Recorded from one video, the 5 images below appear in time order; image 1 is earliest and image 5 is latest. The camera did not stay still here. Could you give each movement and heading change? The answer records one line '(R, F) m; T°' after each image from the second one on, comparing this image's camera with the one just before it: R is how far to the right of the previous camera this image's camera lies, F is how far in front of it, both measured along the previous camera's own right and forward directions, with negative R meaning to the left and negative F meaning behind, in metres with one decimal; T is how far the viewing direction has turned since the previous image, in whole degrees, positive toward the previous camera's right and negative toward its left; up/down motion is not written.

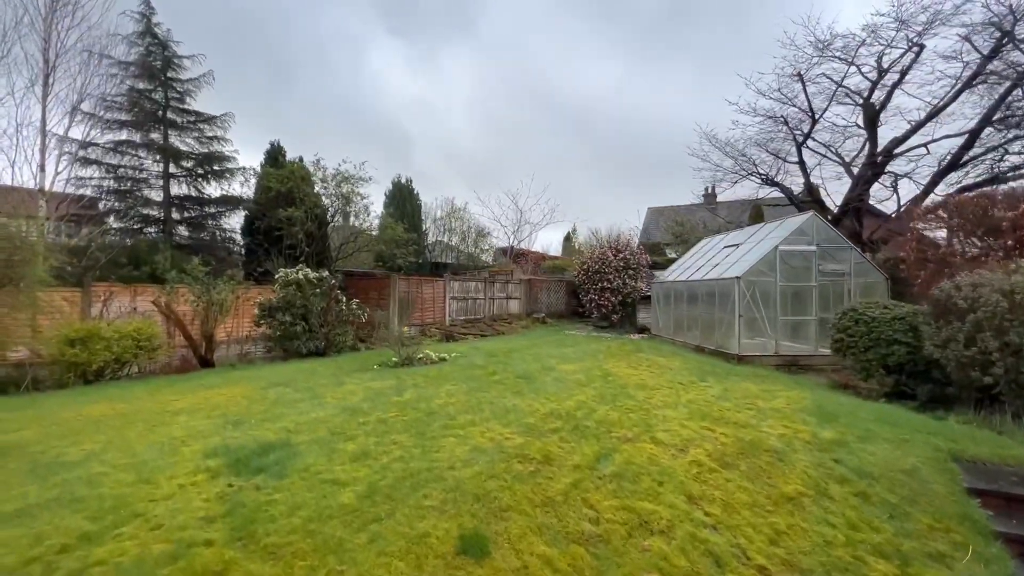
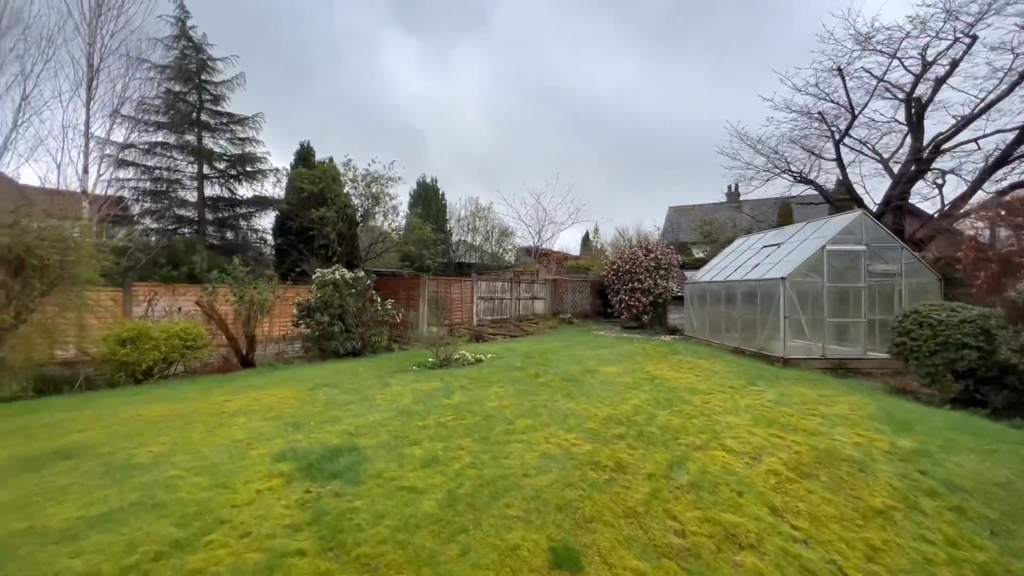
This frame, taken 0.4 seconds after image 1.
(-0.5, +0.1) m; -2°
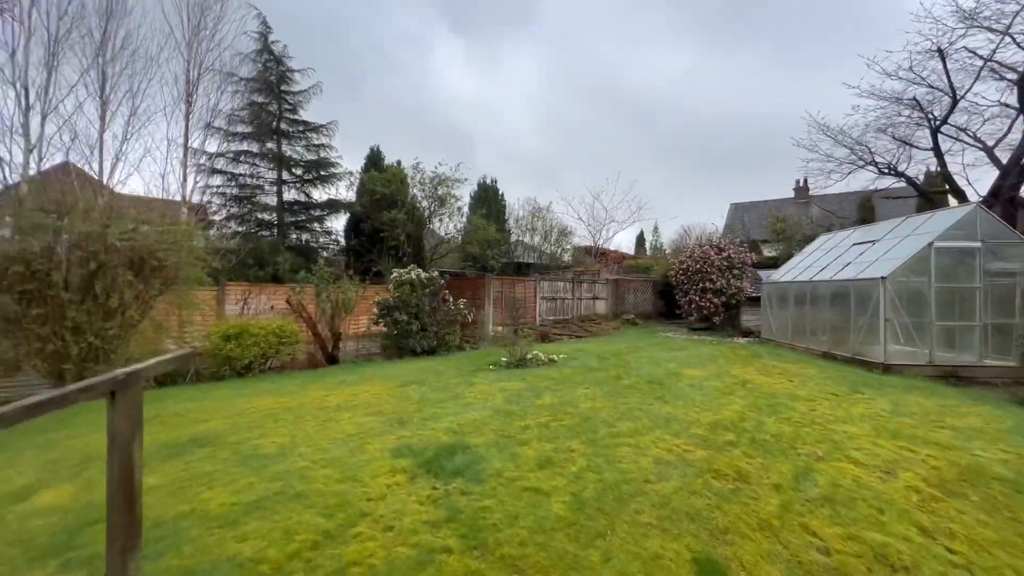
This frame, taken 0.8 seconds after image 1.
(-0.6, 0.0) m; -6°
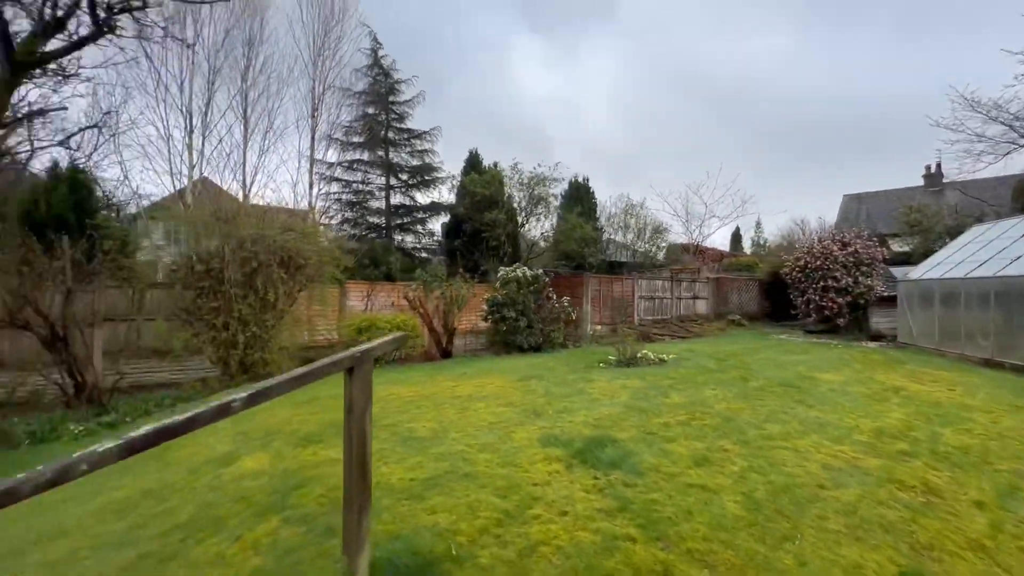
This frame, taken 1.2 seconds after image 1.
(-0.6, -0.1) m; -10°
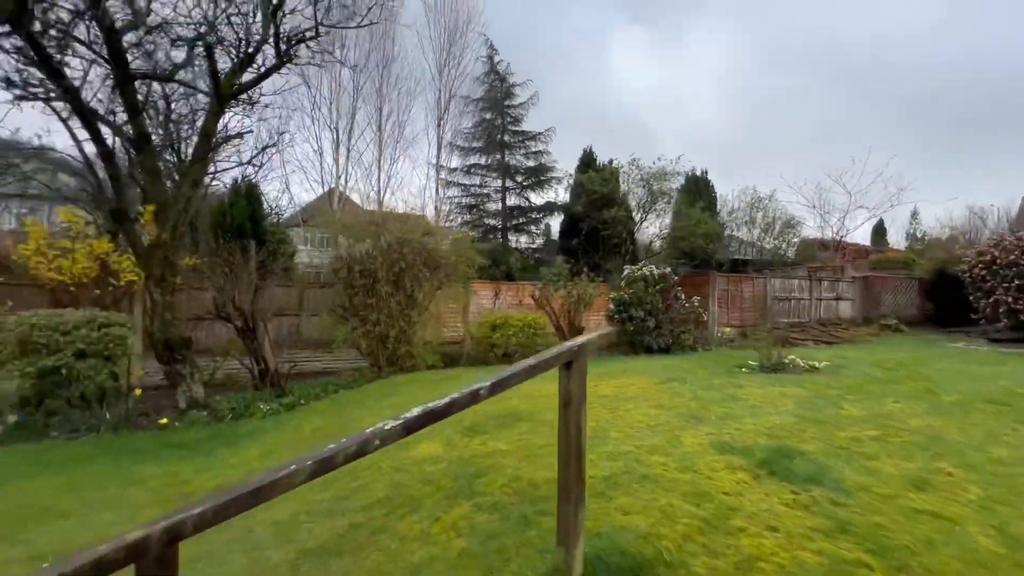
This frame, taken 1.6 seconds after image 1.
(-0.6, 0.0) m; -12°
